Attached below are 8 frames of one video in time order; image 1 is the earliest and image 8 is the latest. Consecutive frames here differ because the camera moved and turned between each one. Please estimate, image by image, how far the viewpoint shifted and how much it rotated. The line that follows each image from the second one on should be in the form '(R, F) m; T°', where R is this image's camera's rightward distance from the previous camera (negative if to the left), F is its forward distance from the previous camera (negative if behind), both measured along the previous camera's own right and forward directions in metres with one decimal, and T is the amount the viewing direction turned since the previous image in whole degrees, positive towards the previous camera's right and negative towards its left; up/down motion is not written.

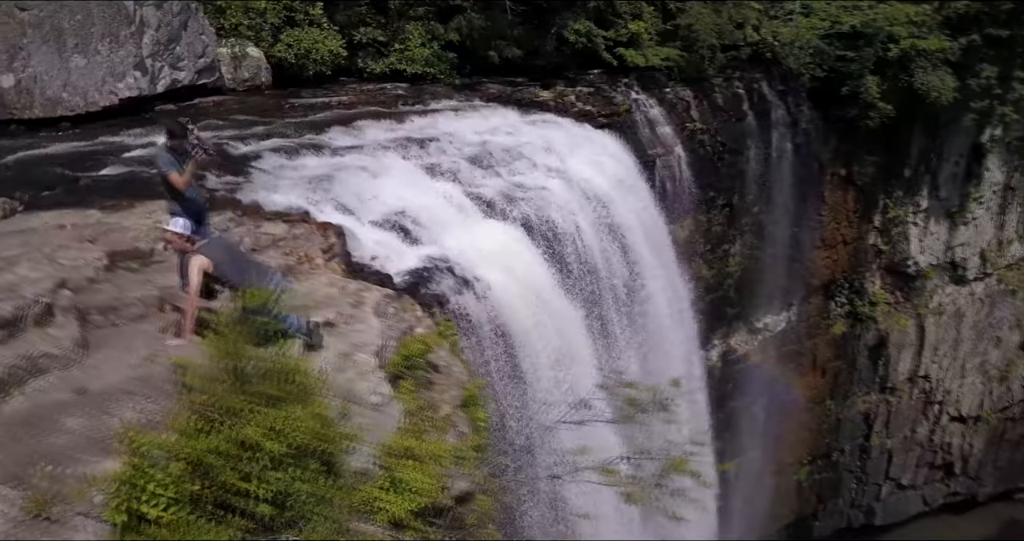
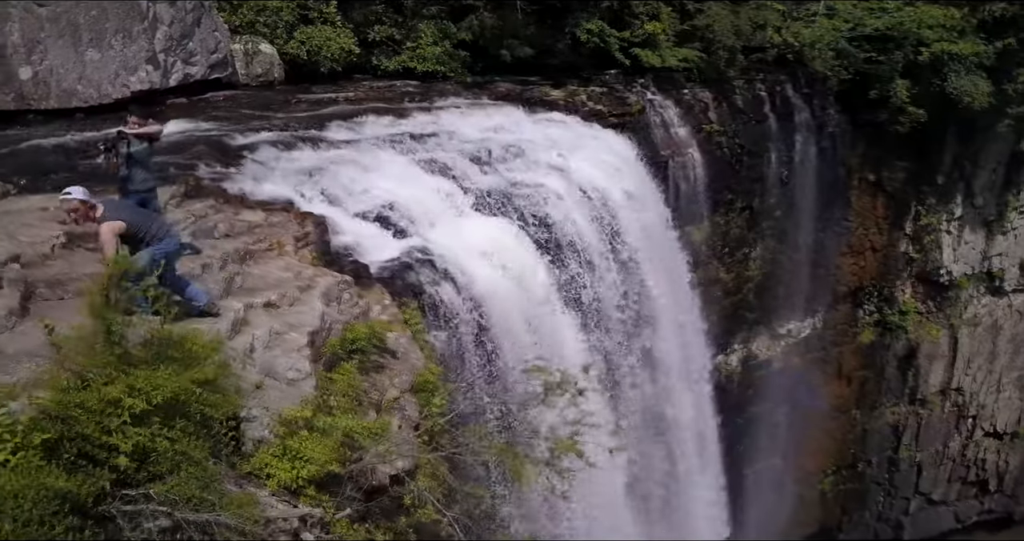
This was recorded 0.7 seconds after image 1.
(+0.5, -0.1) m; -3°
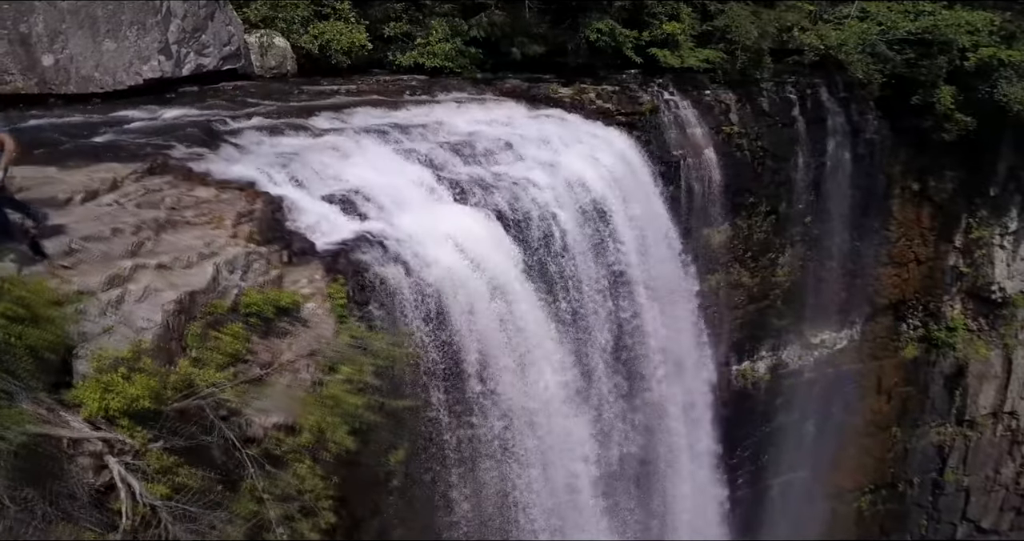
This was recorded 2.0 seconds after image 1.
(+1.0, -0.2) m; -6°
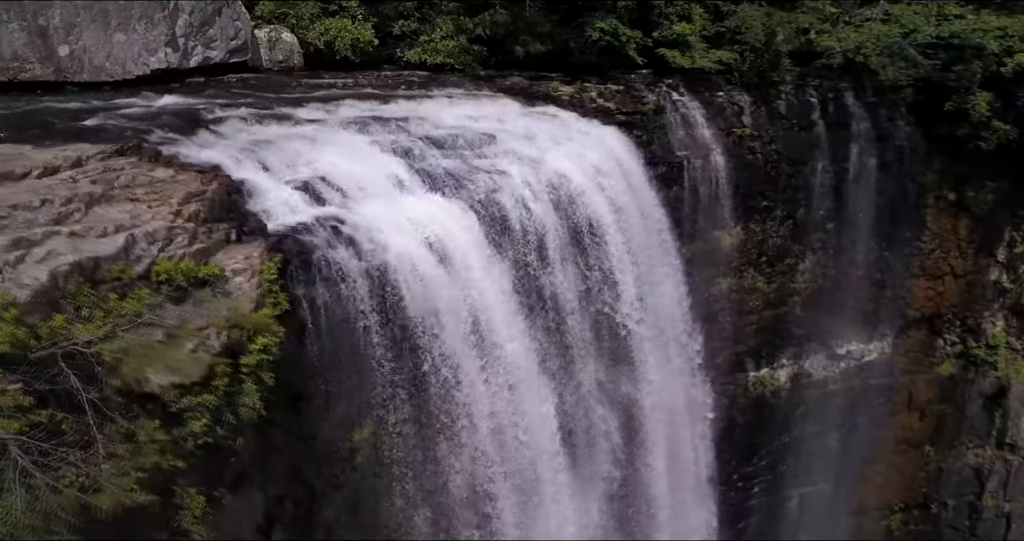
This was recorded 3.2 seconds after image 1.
(+1.0, -0.2) m; -5°
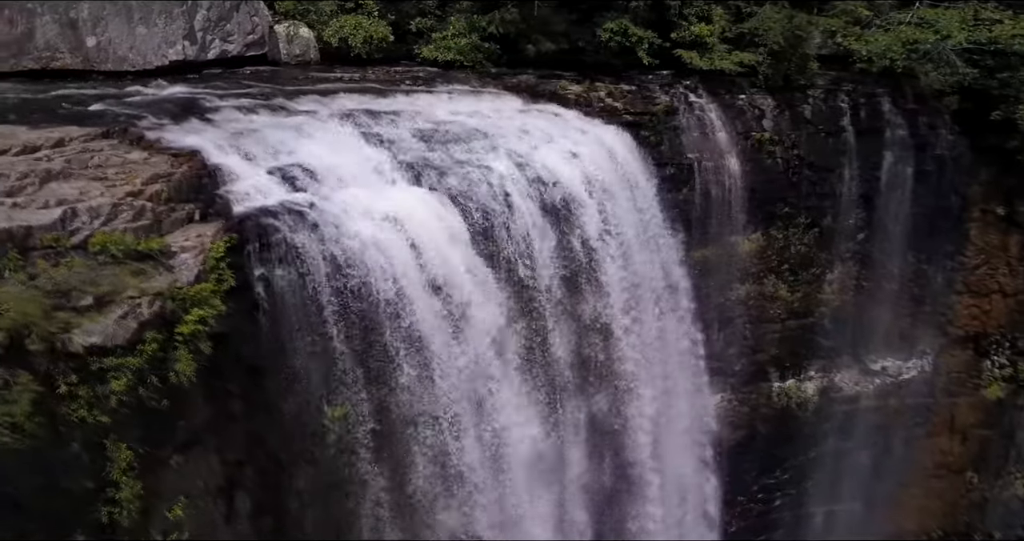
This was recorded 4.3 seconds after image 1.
(+1.1, -0.1) m; -6°
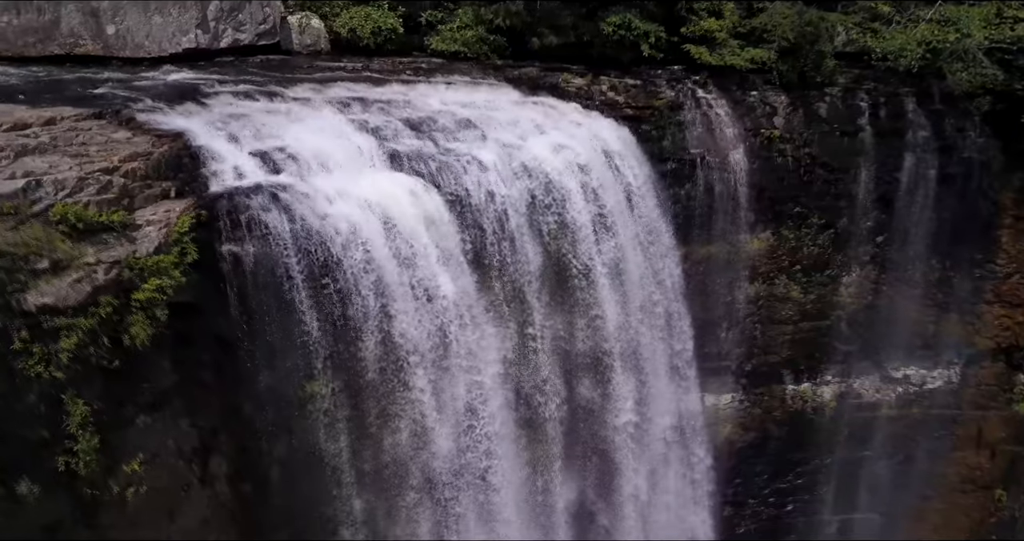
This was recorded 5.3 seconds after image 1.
(+0.9, -0.1) m; -5°
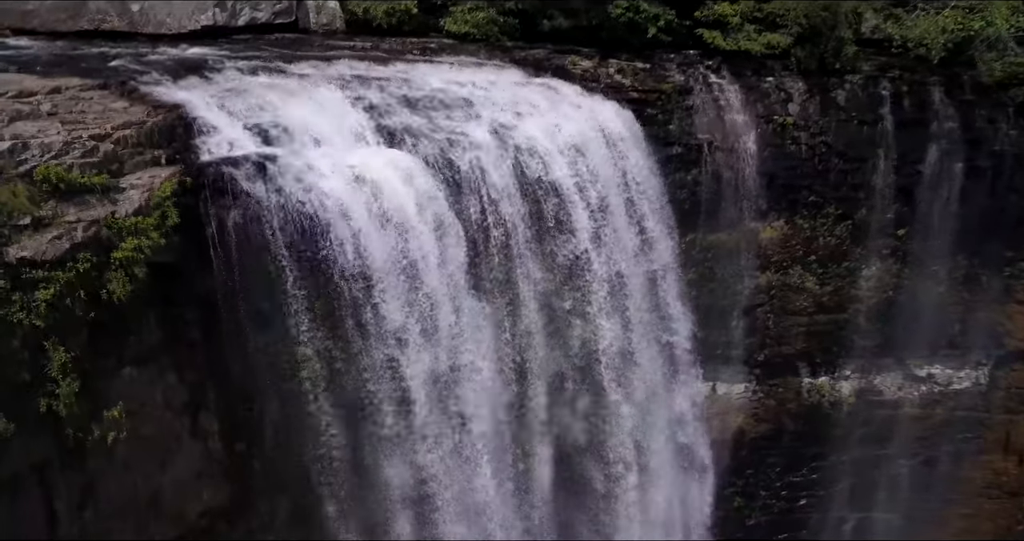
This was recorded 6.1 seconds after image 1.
(+0.8, -0.1) m; -5°
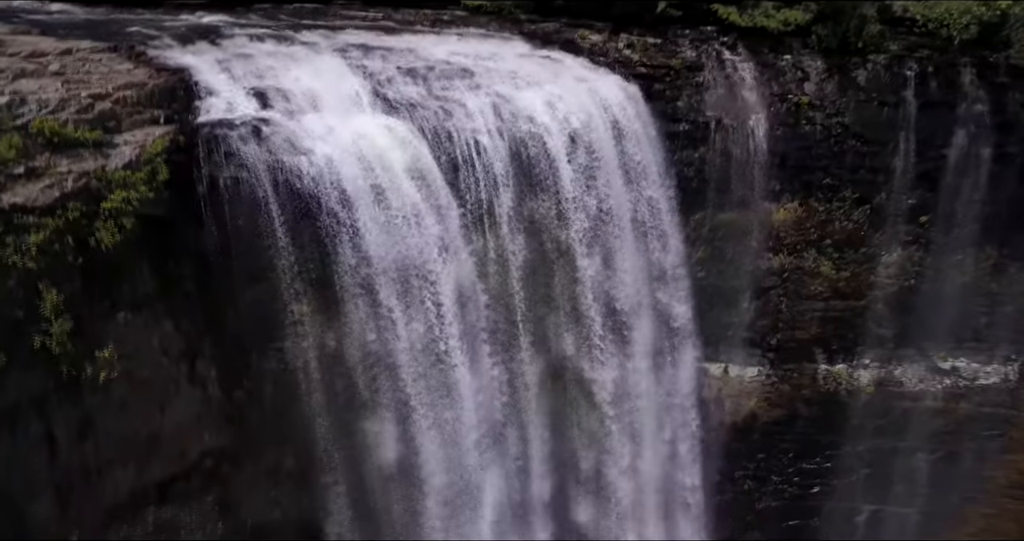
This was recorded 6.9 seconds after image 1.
(+0.8, -0.1) m; -5°
